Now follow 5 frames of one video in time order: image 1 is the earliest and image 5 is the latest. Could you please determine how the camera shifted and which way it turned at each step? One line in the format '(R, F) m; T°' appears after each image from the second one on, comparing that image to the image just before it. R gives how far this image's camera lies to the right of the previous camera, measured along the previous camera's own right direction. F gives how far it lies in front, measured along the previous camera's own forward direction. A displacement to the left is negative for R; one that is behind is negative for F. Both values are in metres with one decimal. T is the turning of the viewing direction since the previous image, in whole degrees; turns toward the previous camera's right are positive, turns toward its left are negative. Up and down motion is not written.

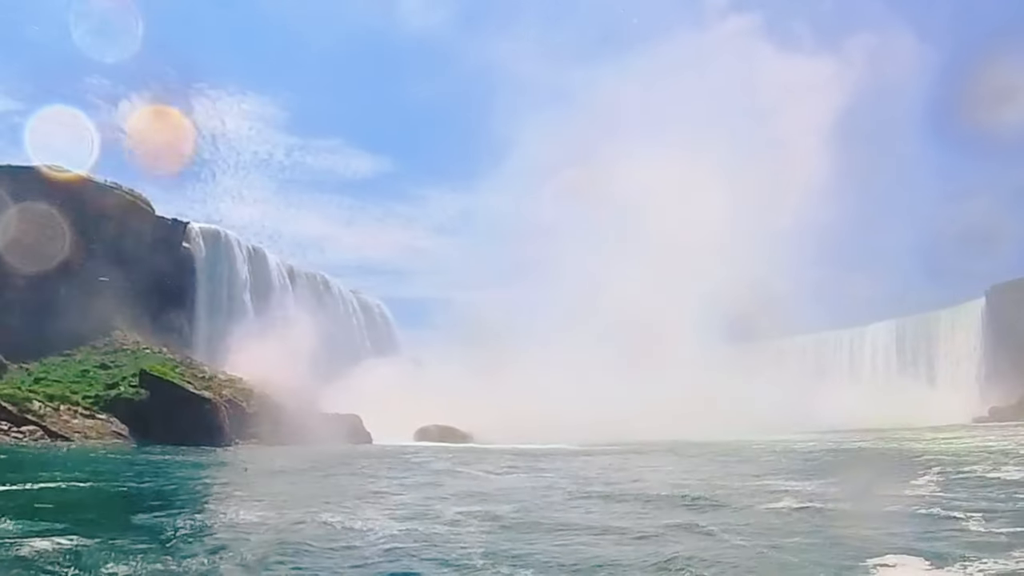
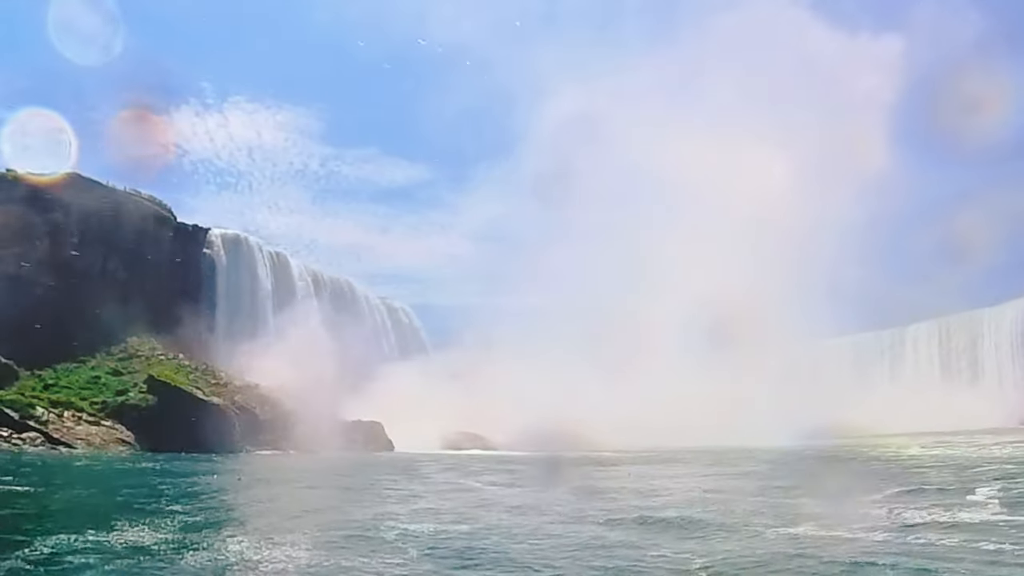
(+1.4, +3.8) m; -2°
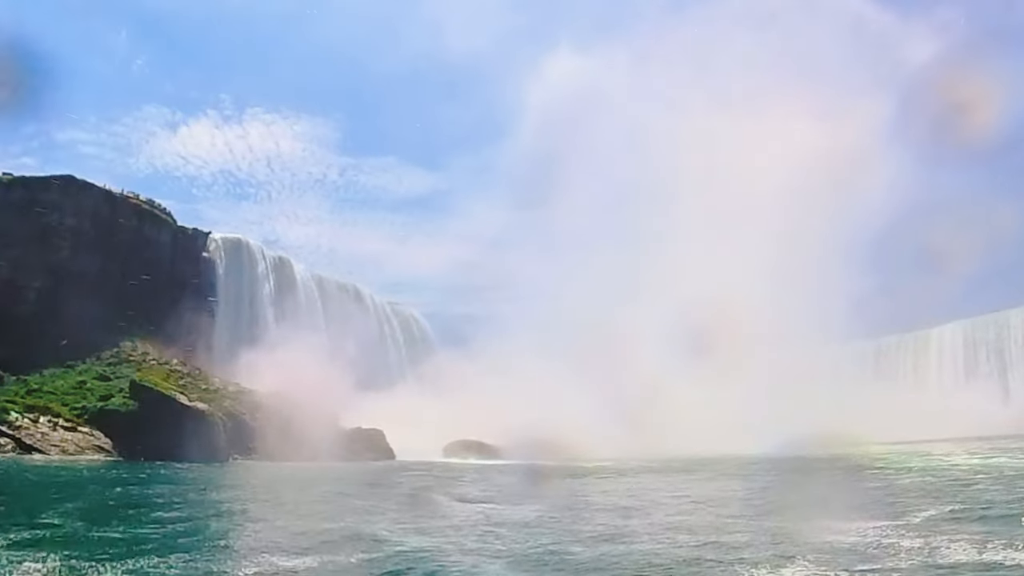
(+1.5, +4.4) m; -1°
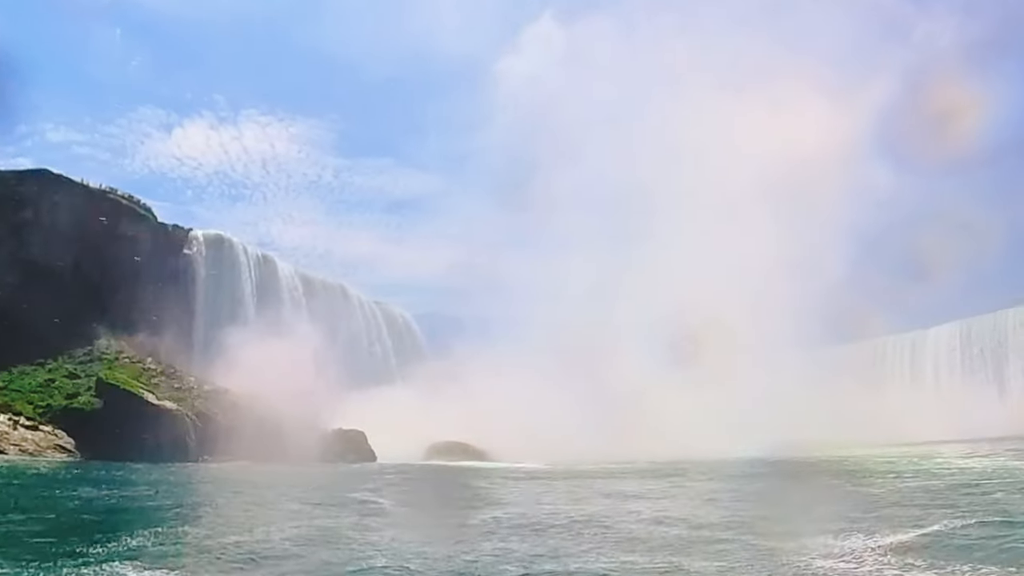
(+1.0, +2.9) m; 0°
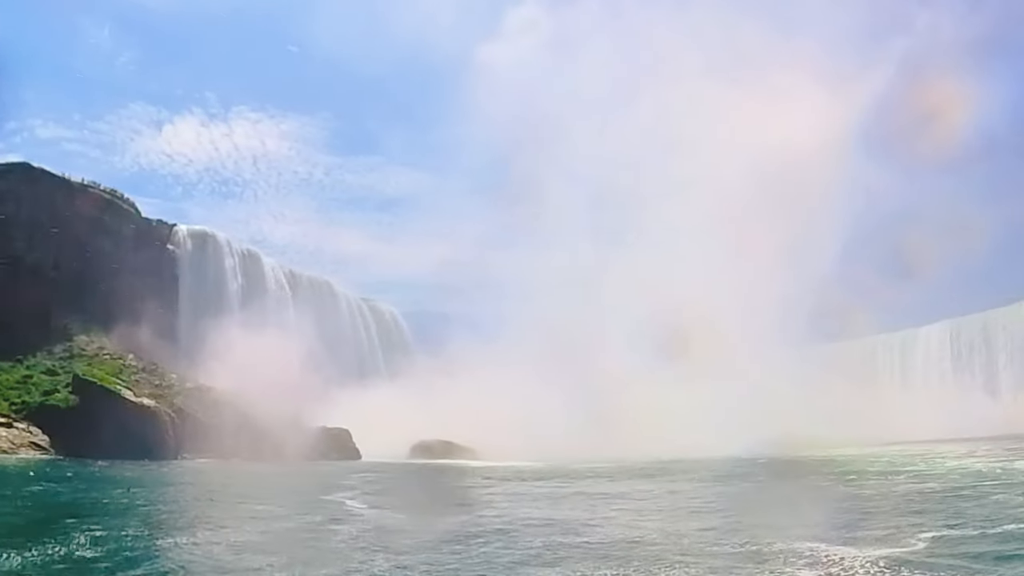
(+0.4, +1.2) m; +1°
